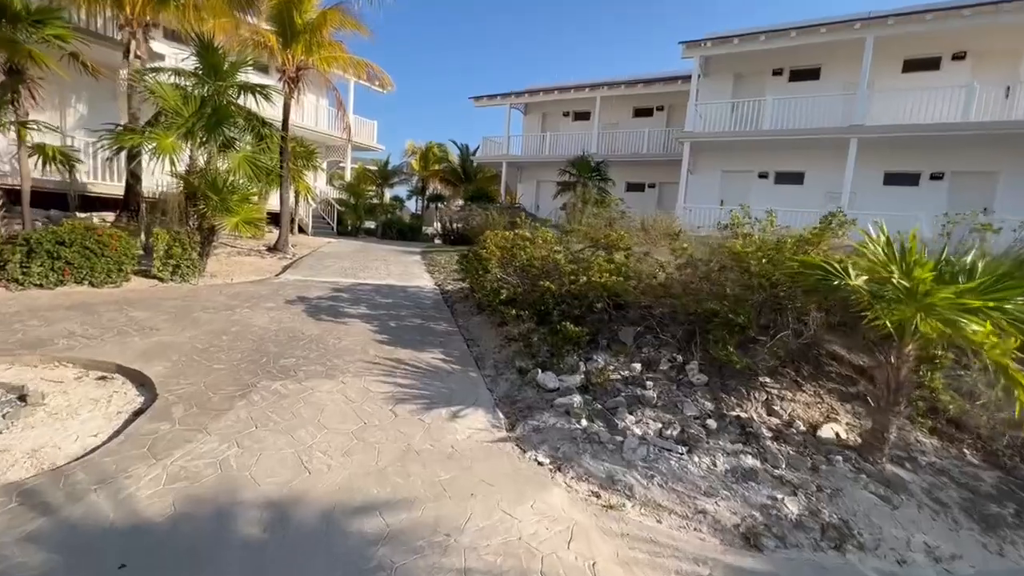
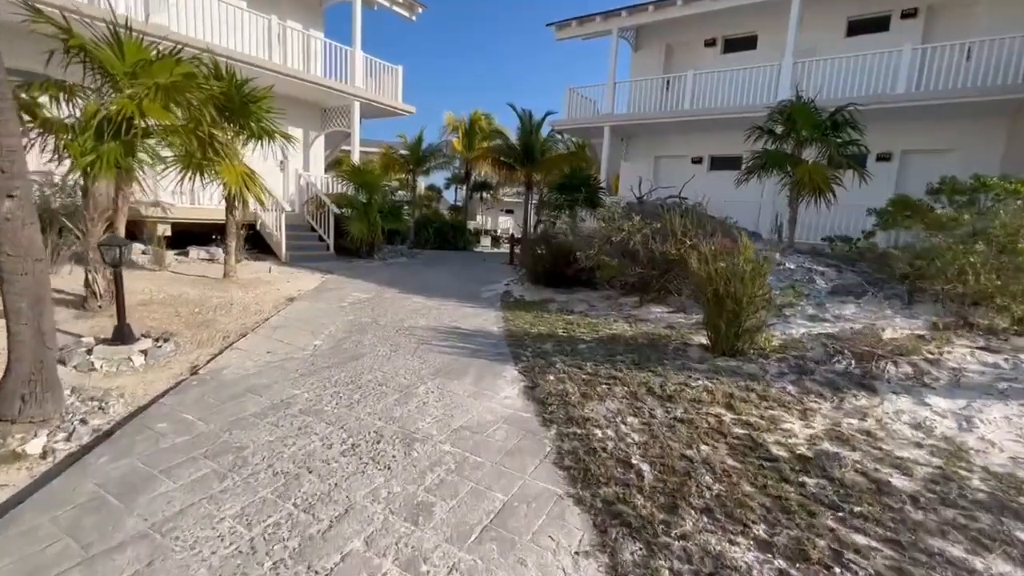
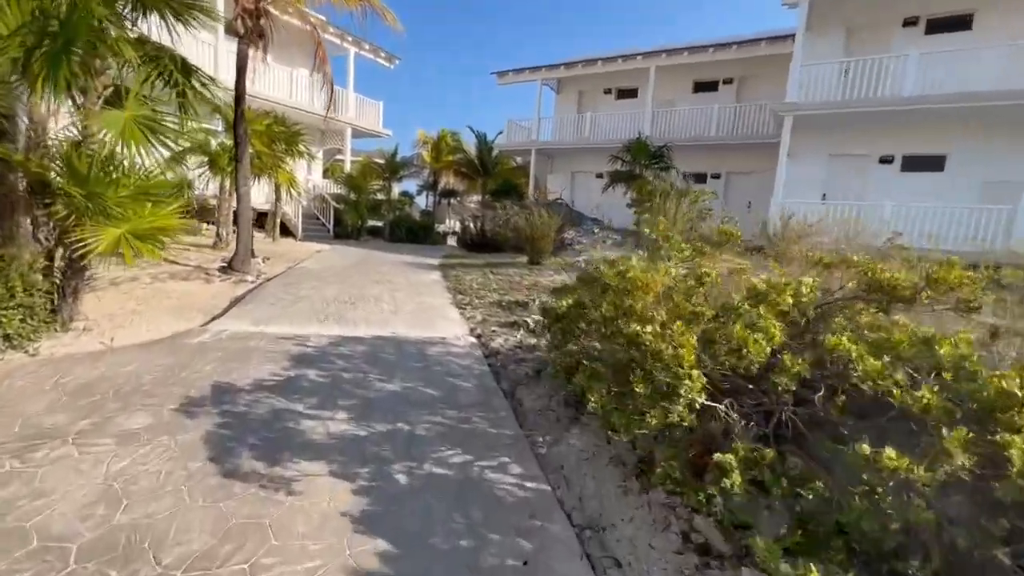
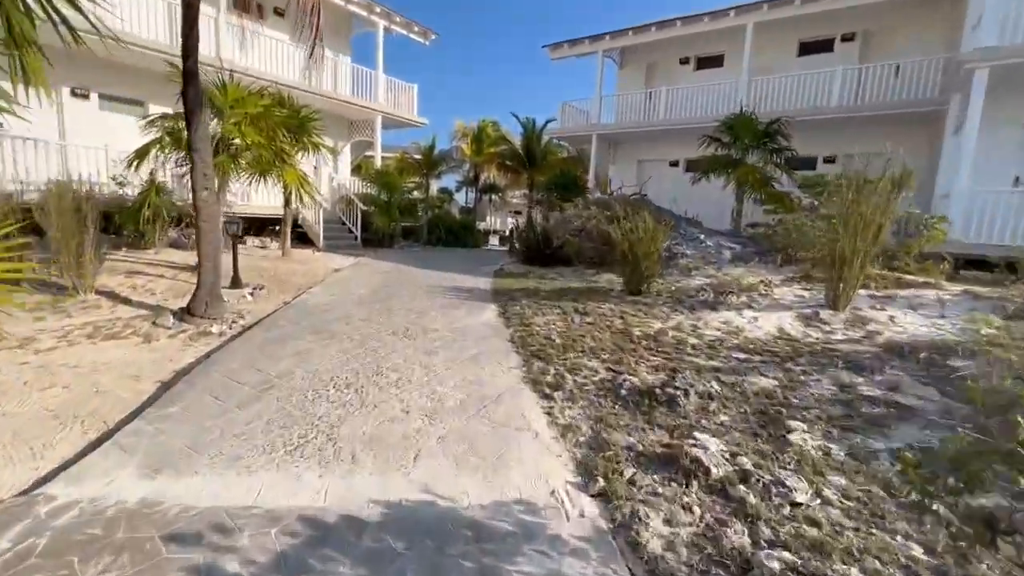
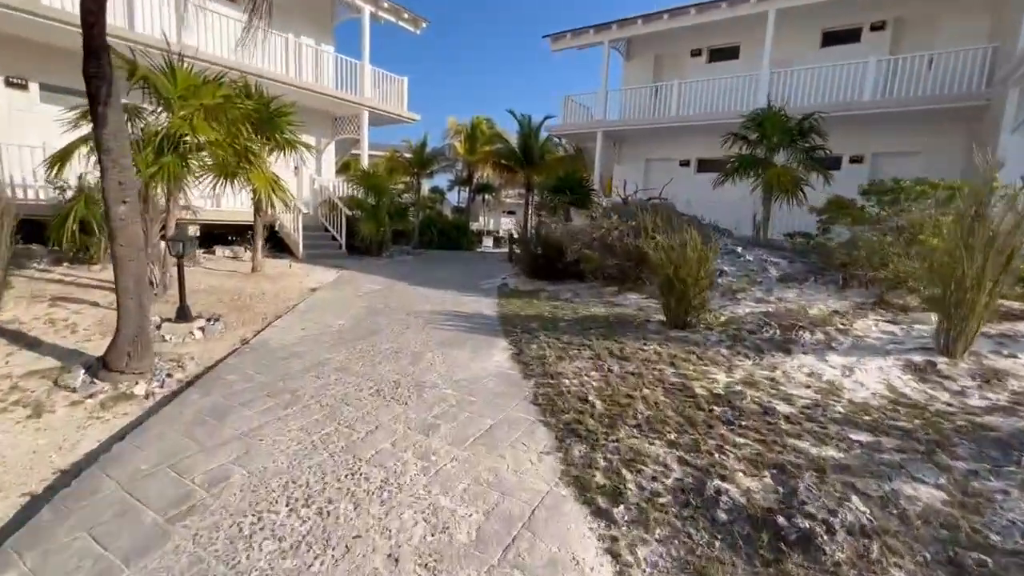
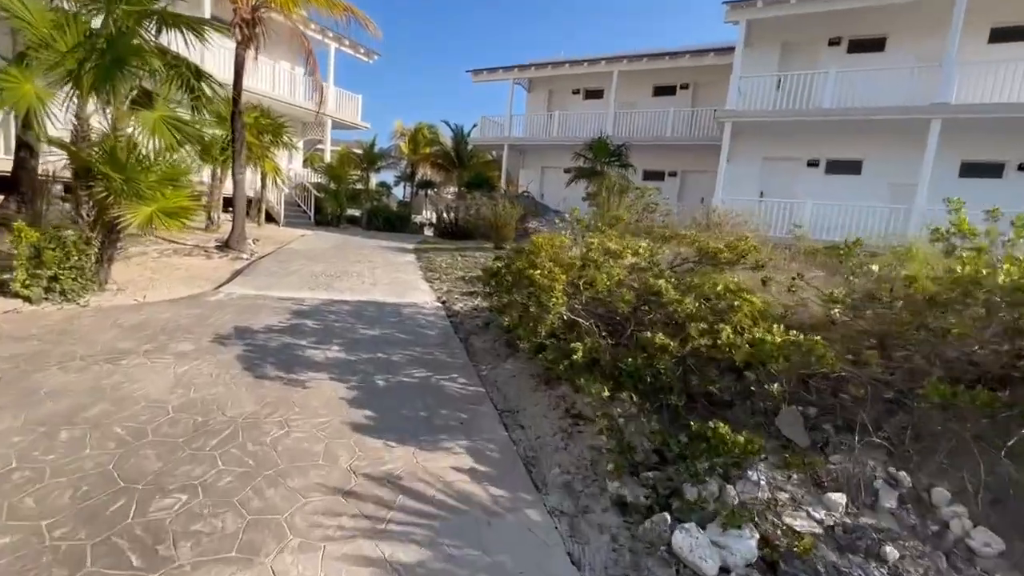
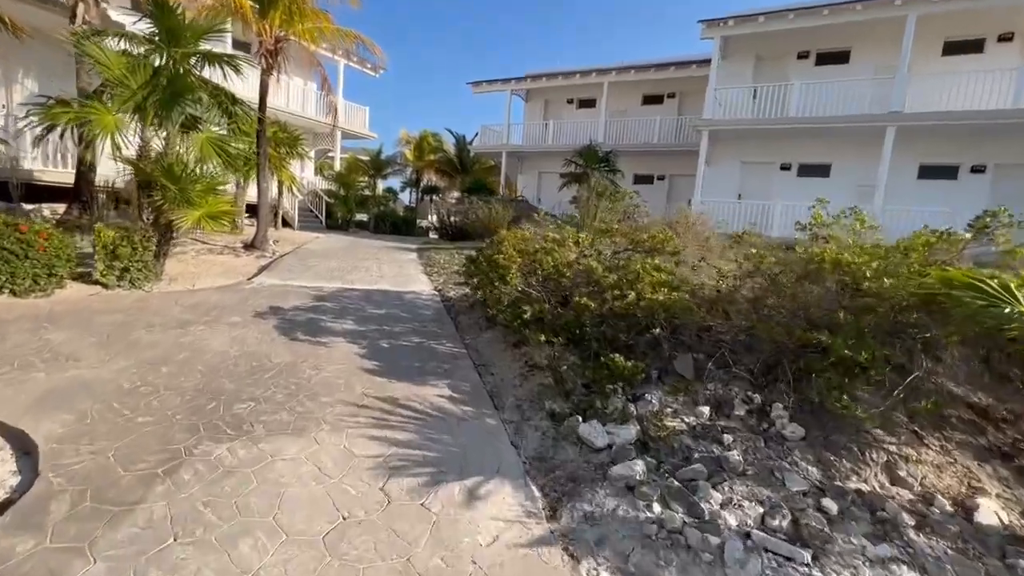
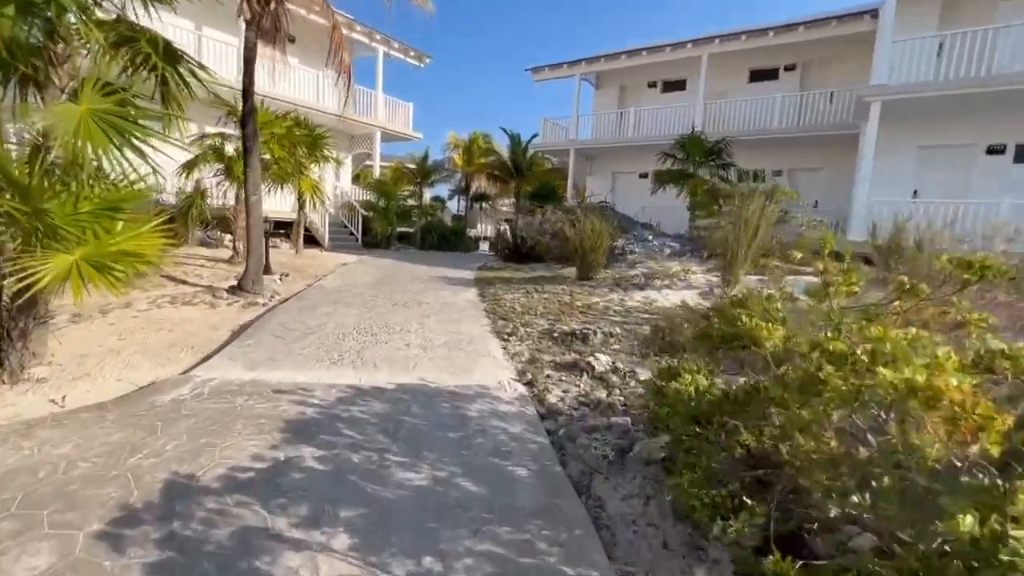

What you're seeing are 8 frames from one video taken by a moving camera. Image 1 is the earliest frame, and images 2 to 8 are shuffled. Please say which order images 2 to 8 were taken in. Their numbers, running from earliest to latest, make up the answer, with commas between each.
7, 6, 3, 8, 4, 5, 2
